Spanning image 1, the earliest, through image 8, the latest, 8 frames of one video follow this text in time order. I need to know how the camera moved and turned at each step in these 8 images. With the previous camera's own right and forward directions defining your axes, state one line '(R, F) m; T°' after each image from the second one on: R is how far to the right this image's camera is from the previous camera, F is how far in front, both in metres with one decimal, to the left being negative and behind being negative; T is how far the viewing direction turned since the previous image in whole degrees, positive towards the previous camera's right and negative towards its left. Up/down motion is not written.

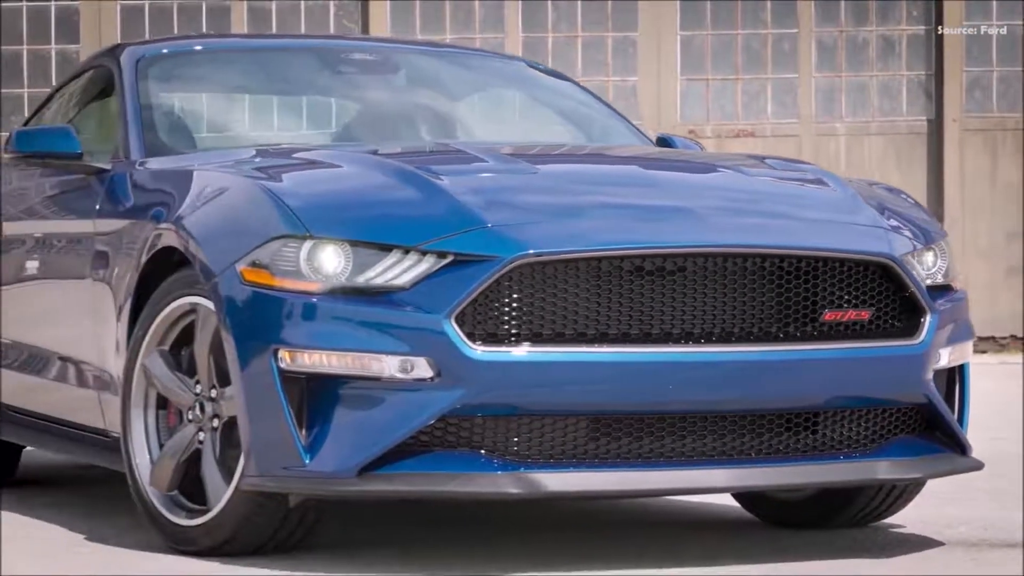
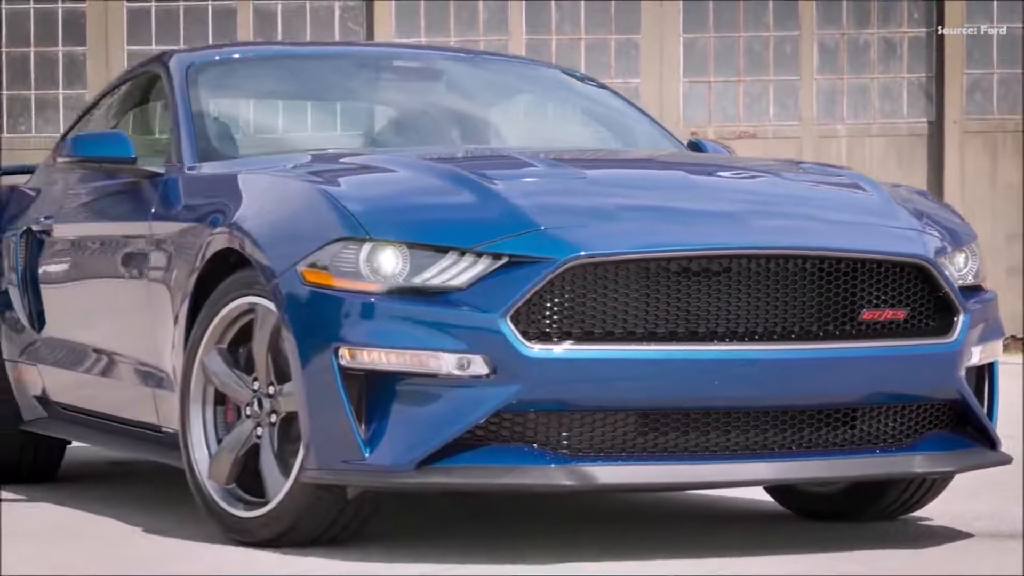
(-0.1, -0.2) m; 0°
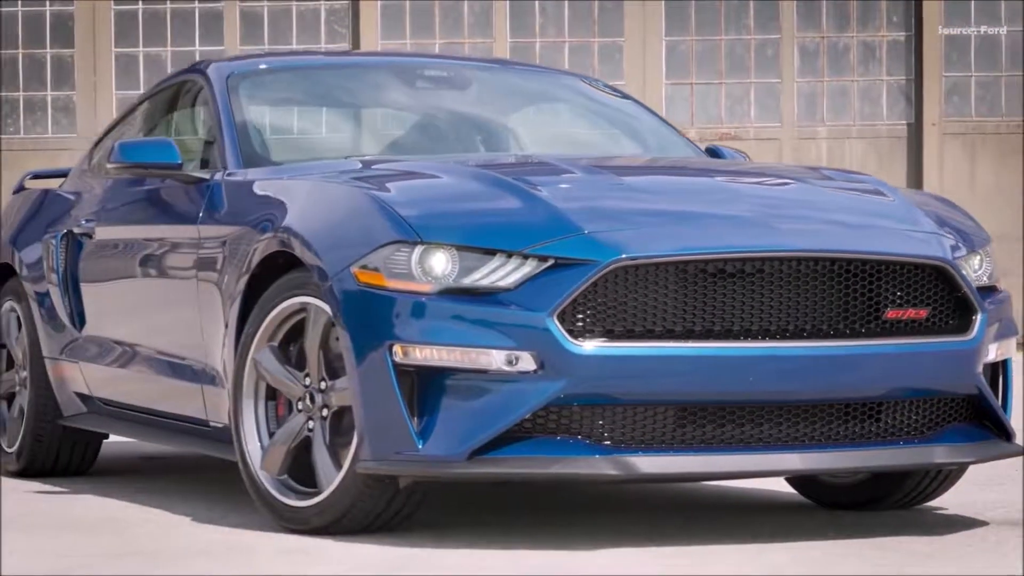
(-0.2, -0.3) m; +1°
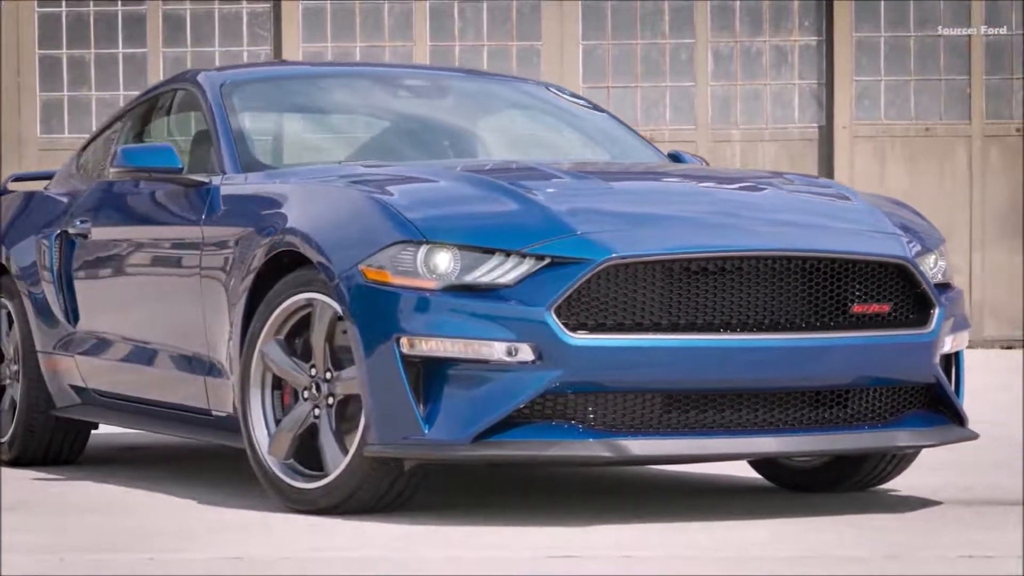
(-0.3, -0.4) m; +3°
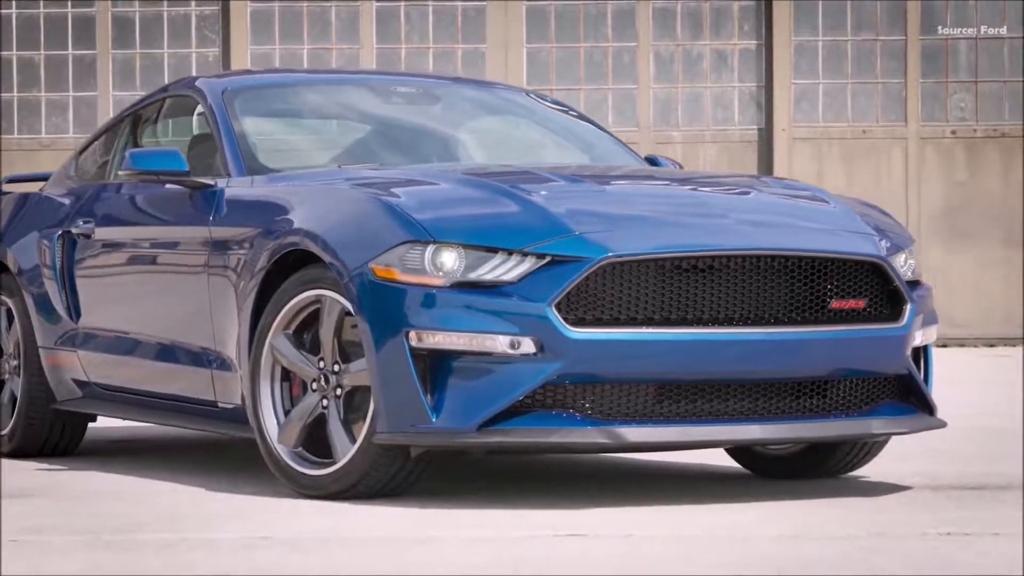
(-0.2, -0.3) m; +2°
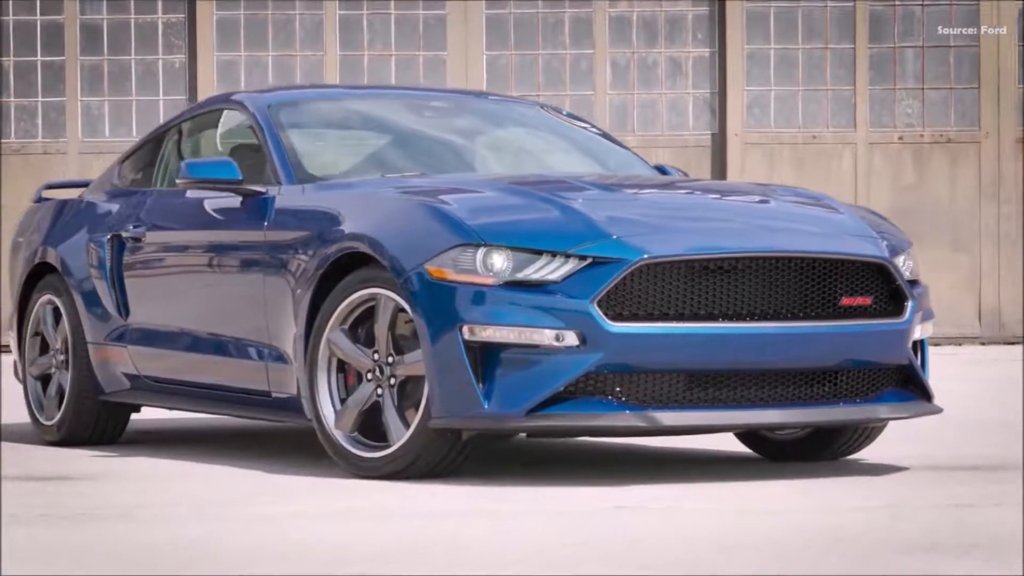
(-0.3, -0.6) m; +2°
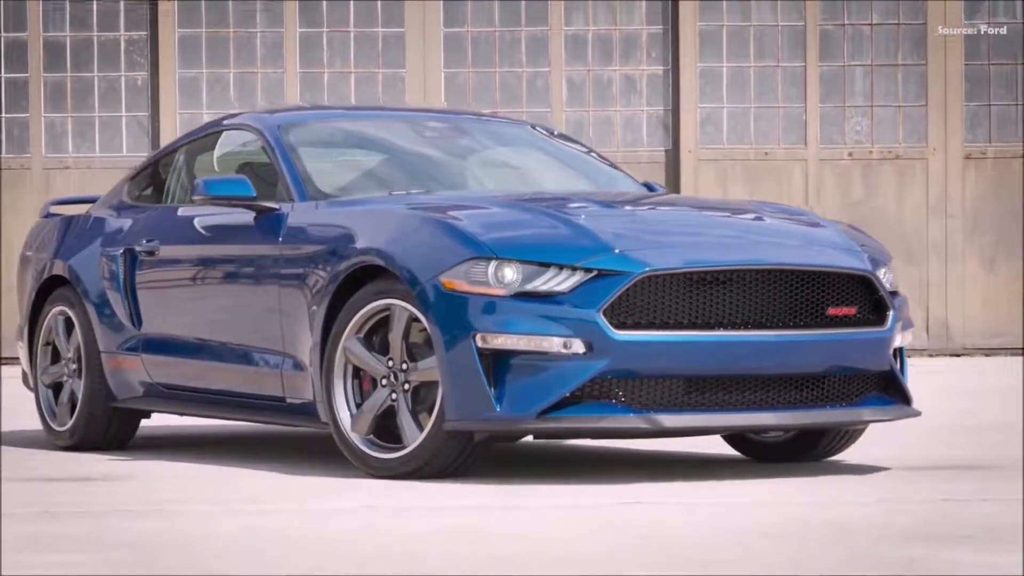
(-0.2, -0.4) m; +2°
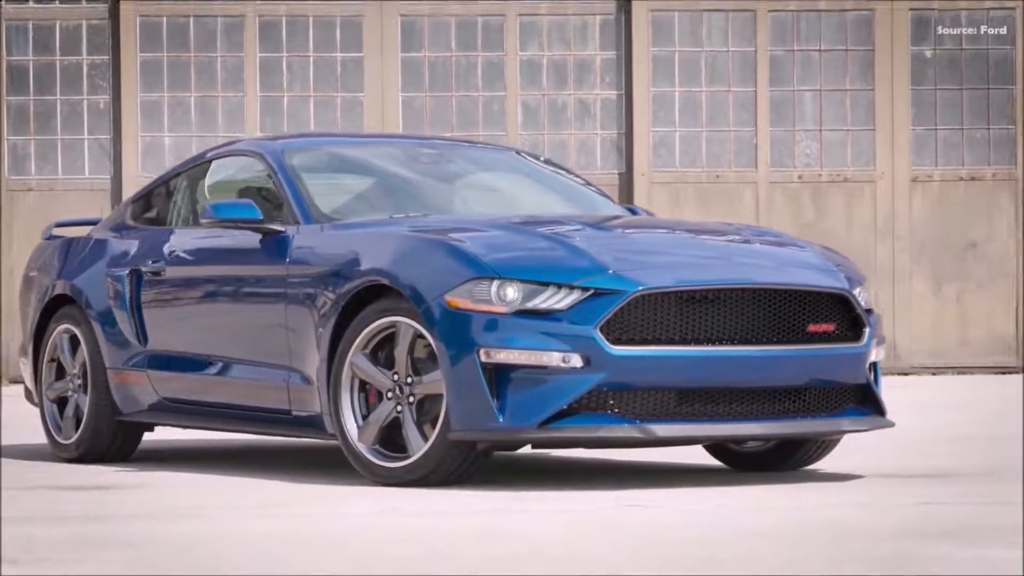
(-0.2, -0.4) m; +2°
